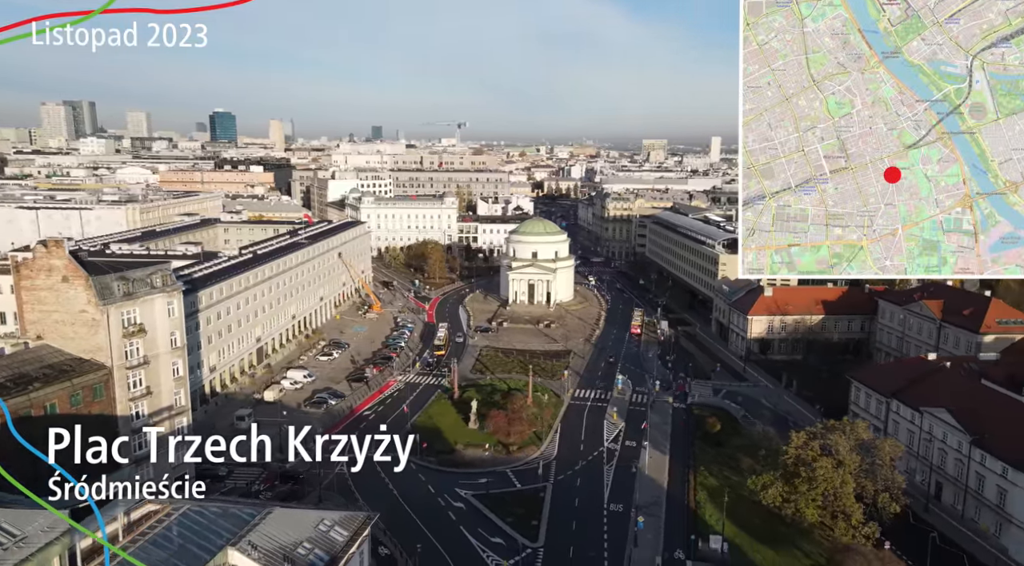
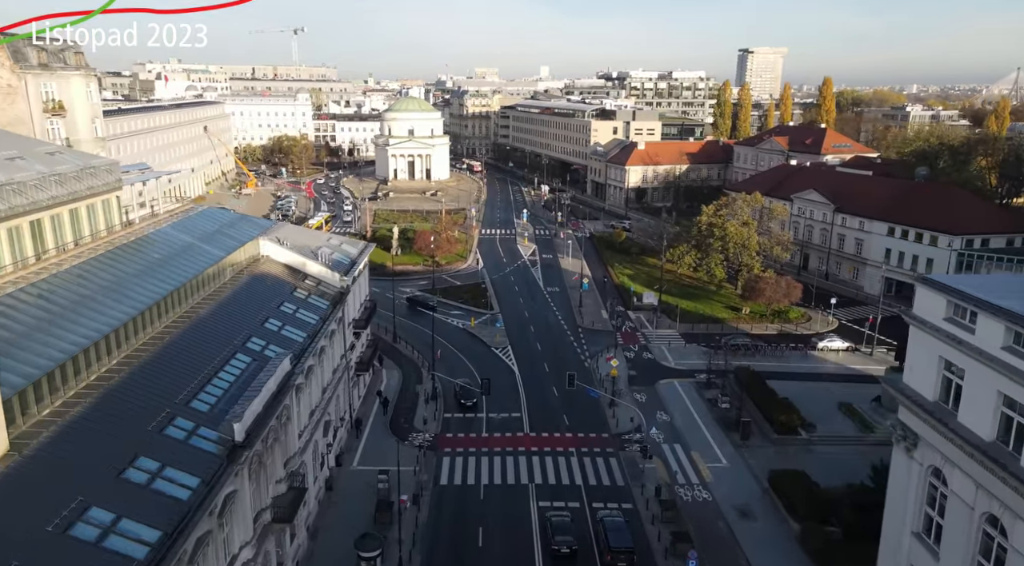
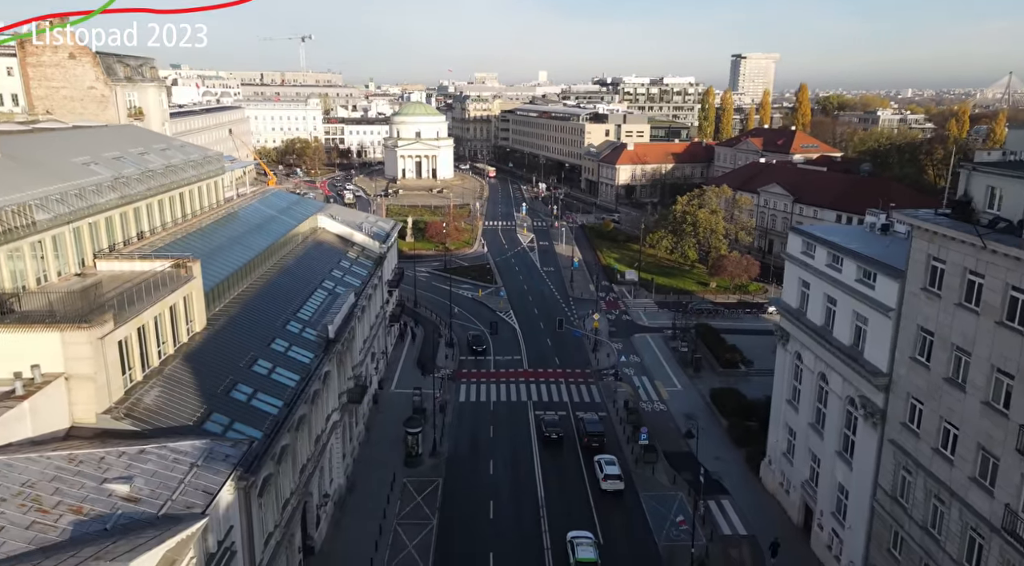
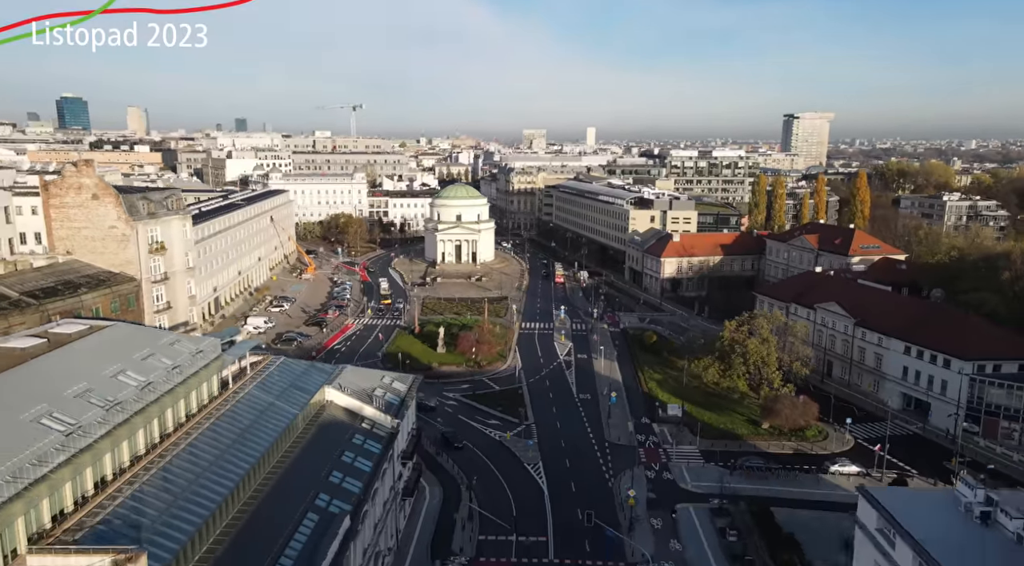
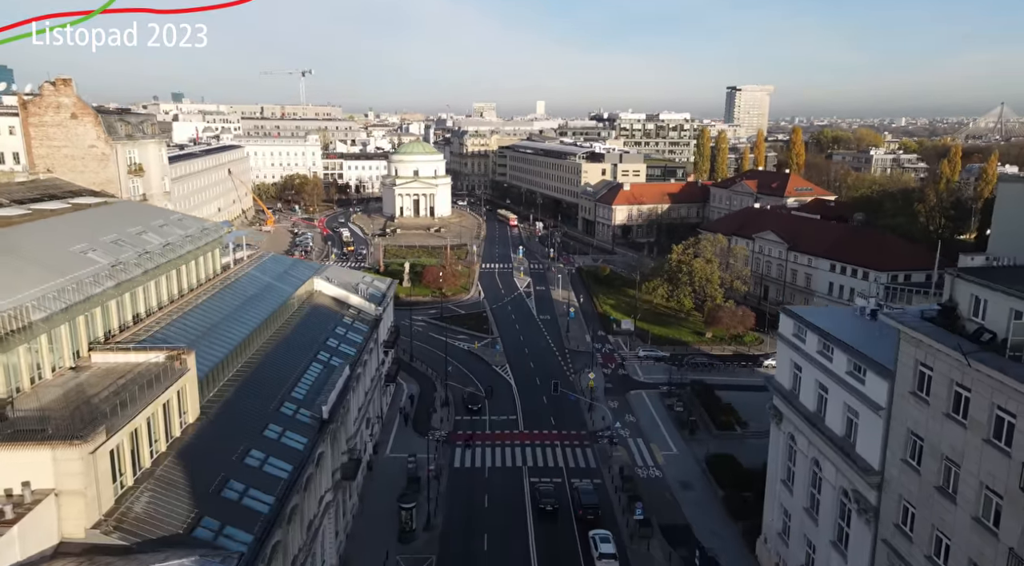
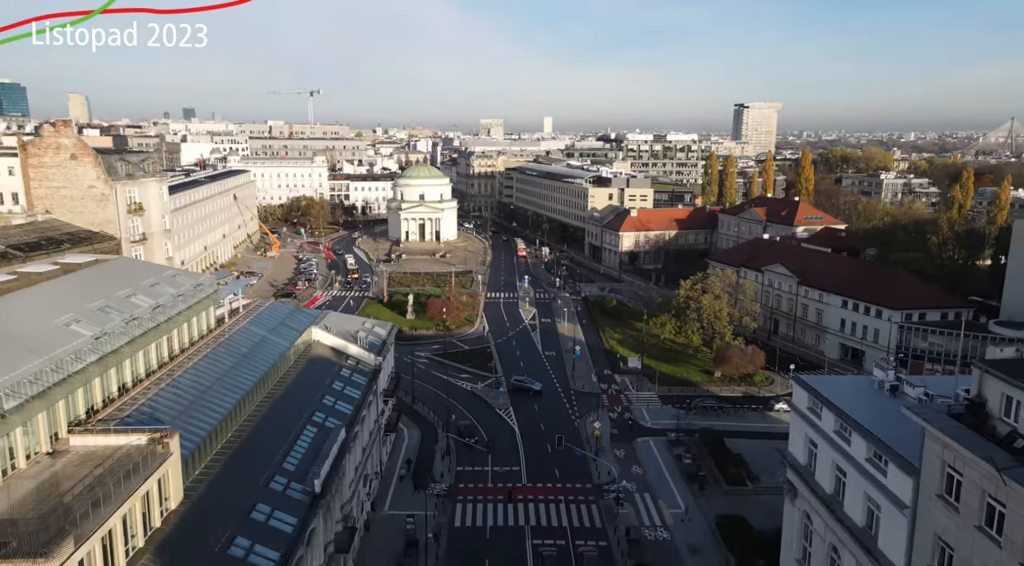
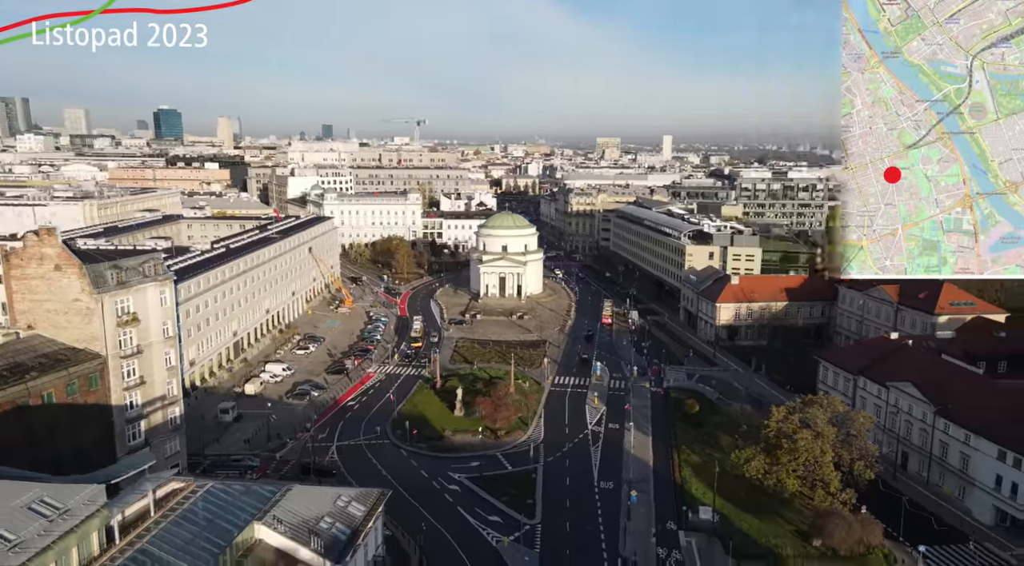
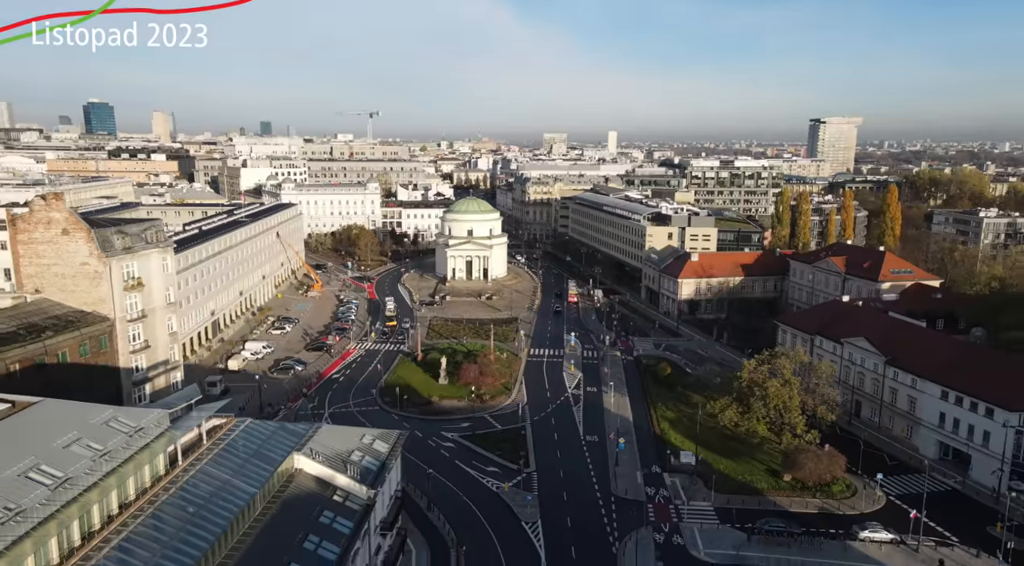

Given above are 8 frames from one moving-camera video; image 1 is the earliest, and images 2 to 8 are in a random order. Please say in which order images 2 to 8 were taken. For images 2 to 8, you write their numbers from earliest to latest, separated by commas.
7, 8, 4, 6, 5, 3, 2
